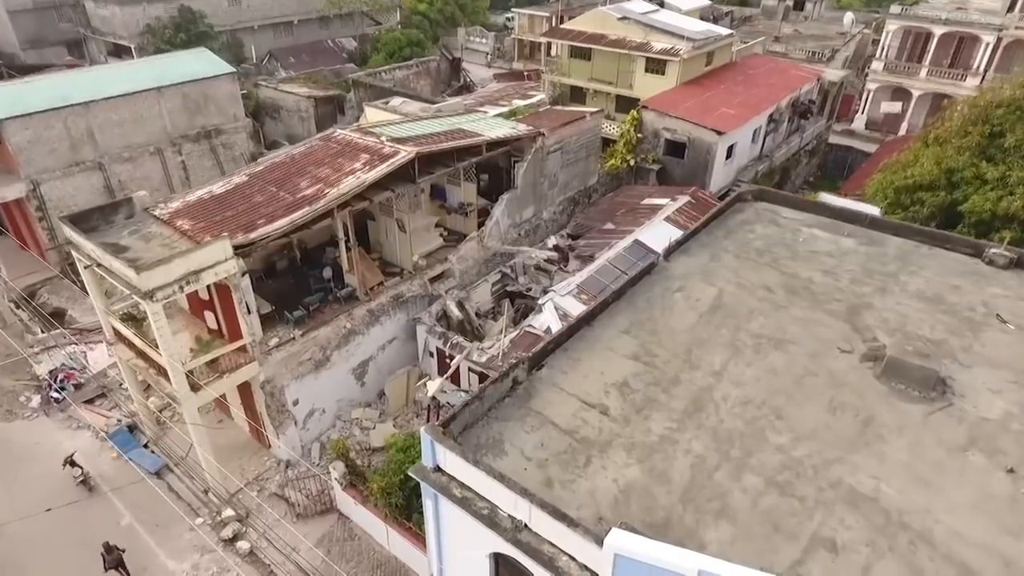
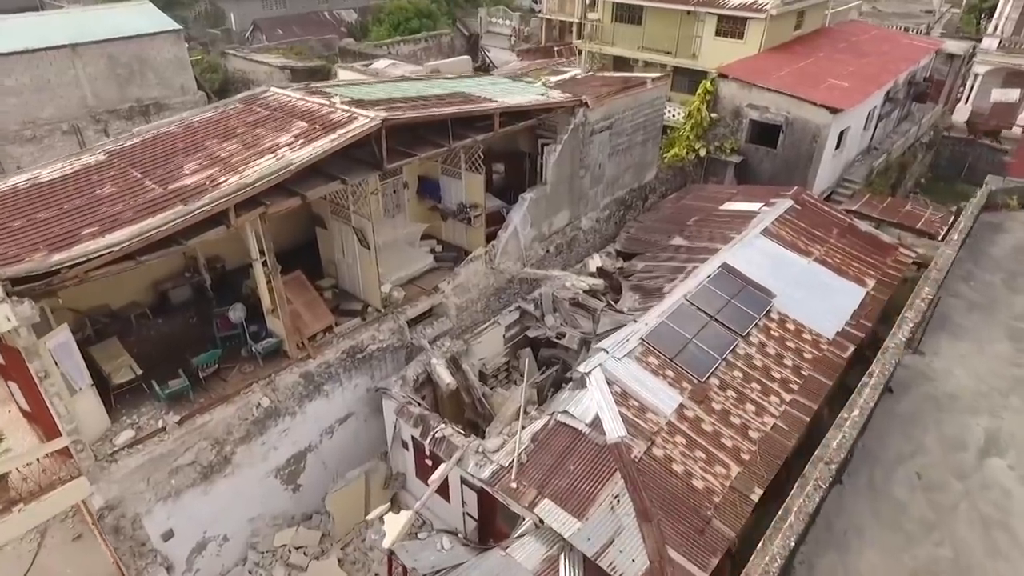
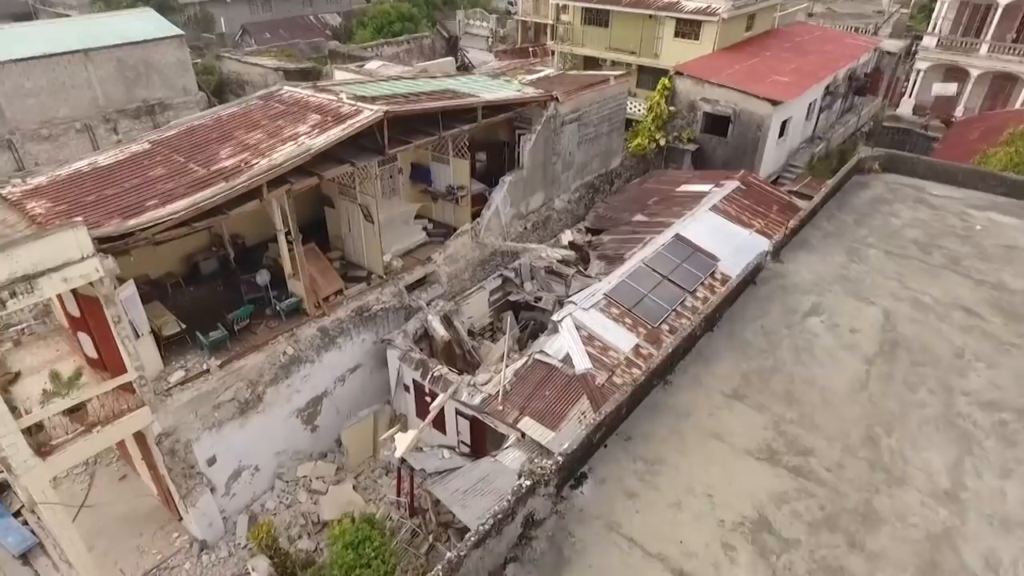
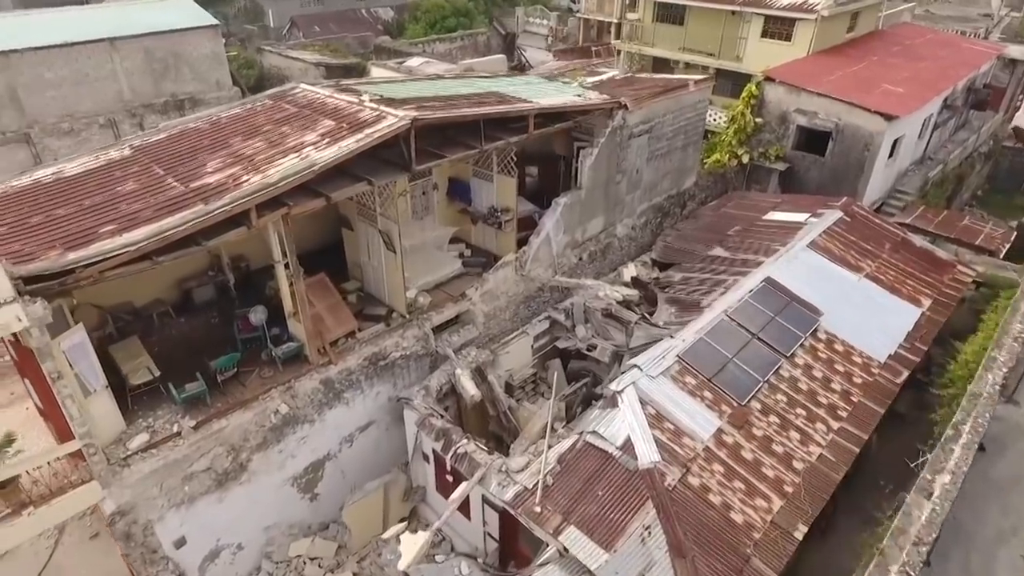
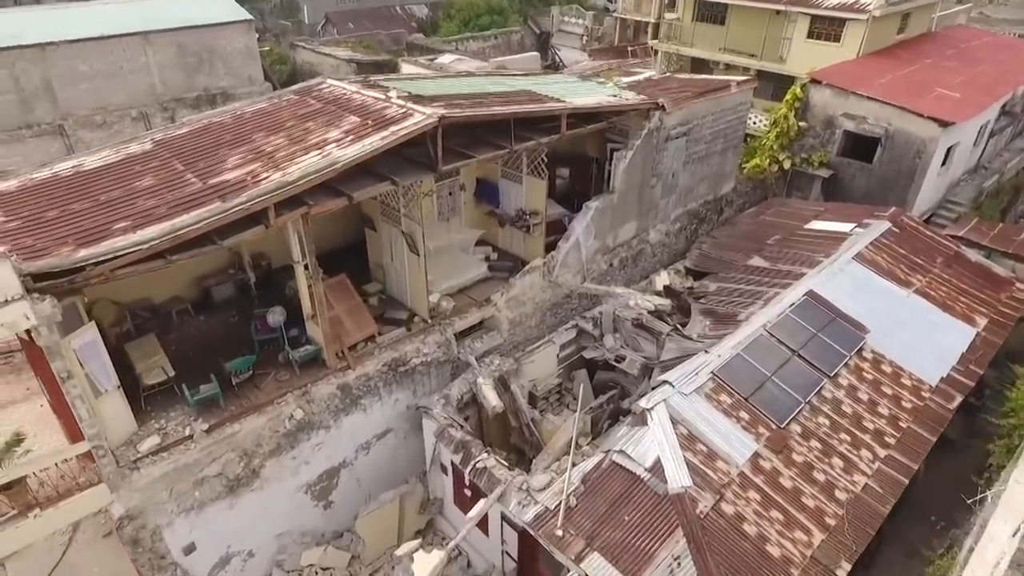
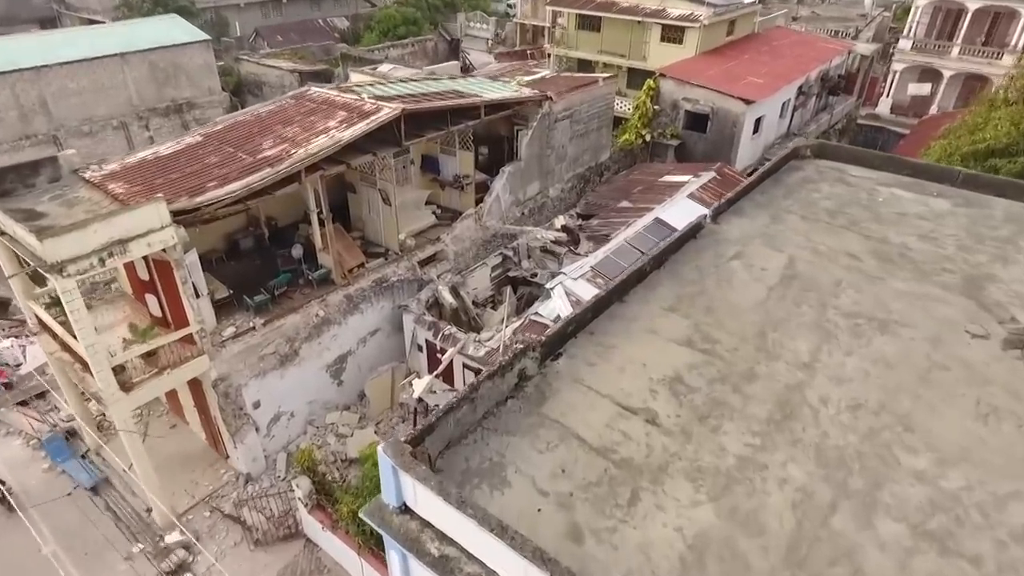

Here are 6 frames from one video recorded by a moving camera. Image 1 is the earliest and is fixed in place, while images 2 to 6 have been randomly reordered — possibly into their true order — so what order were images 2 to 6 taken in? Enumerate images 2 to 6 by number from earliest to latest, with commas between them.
6, 3, 2, 4, 5
